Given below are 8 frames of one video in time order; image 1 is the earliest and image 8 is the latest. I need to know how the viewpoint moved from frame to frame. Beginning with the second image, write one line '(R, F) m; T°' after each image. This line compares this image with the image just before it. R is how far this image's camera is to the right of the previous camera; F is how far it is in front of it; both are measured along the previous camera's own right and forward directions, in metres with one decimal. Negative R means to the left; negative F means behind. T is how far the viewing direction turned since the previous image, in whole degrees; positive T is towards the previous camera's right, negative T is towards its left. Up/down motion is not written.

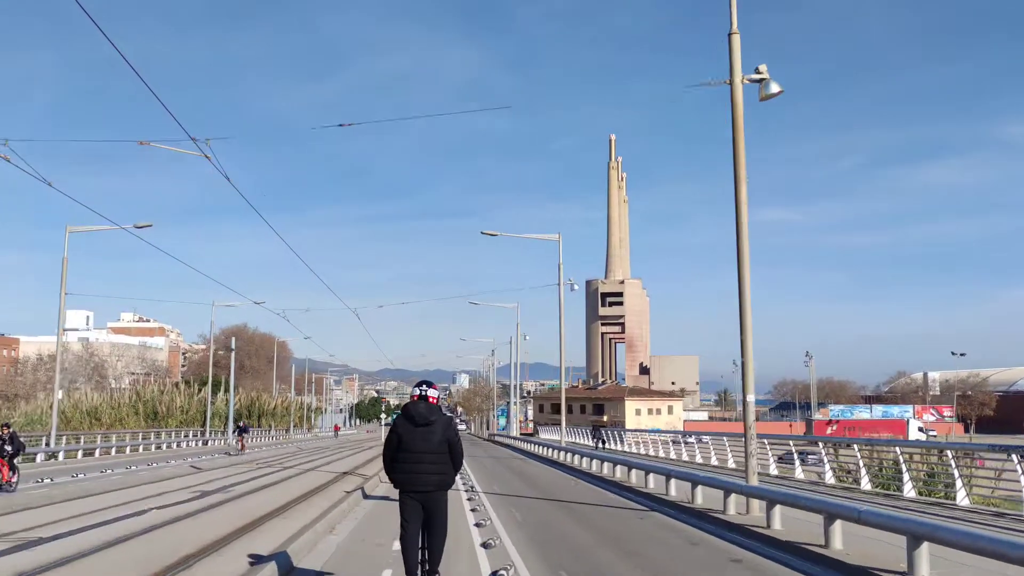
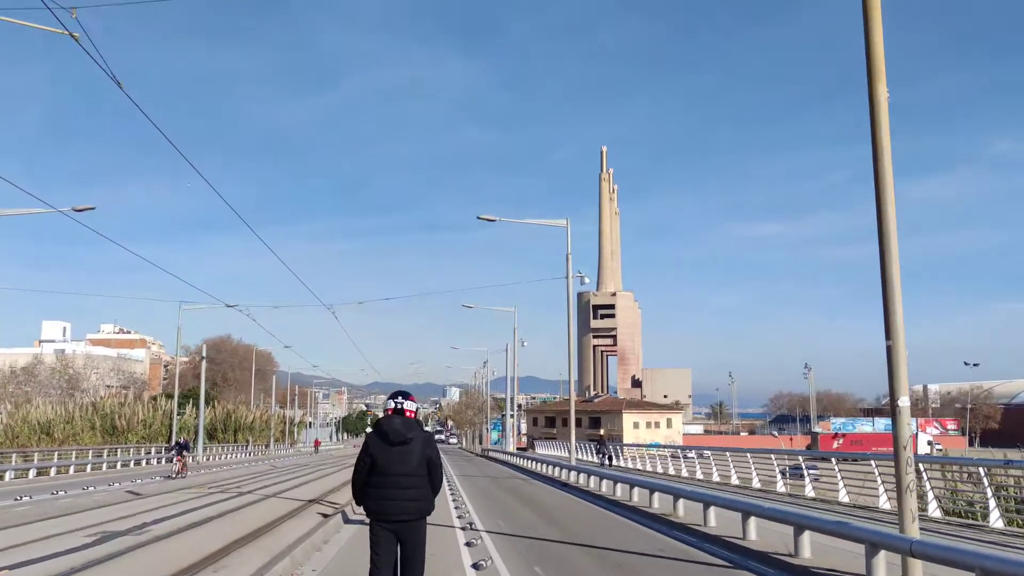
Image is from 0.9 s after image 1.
(-0.2, +2.0) m; +1°
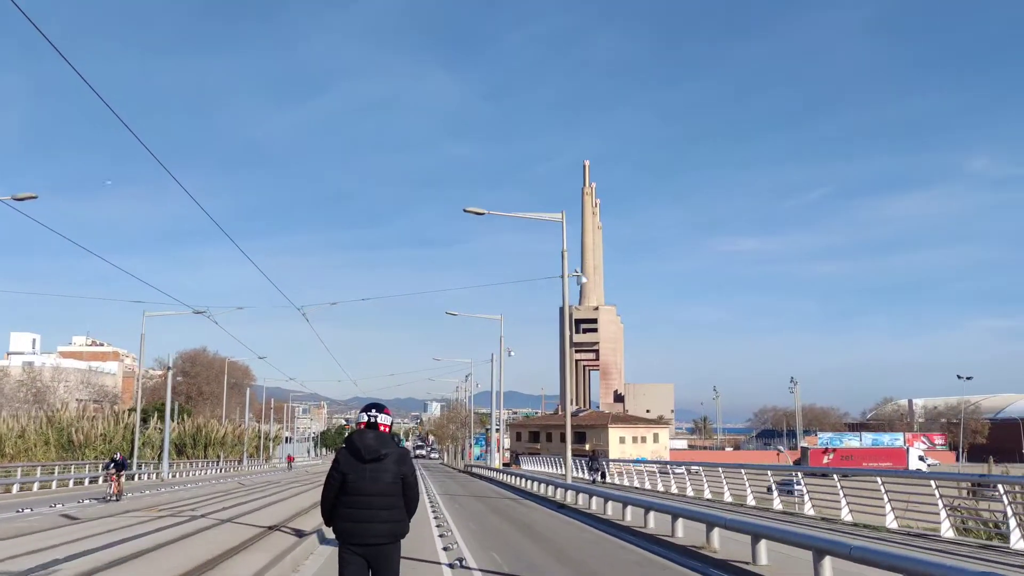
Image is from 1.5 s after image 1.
(-0.1, +1.2) m; +1°
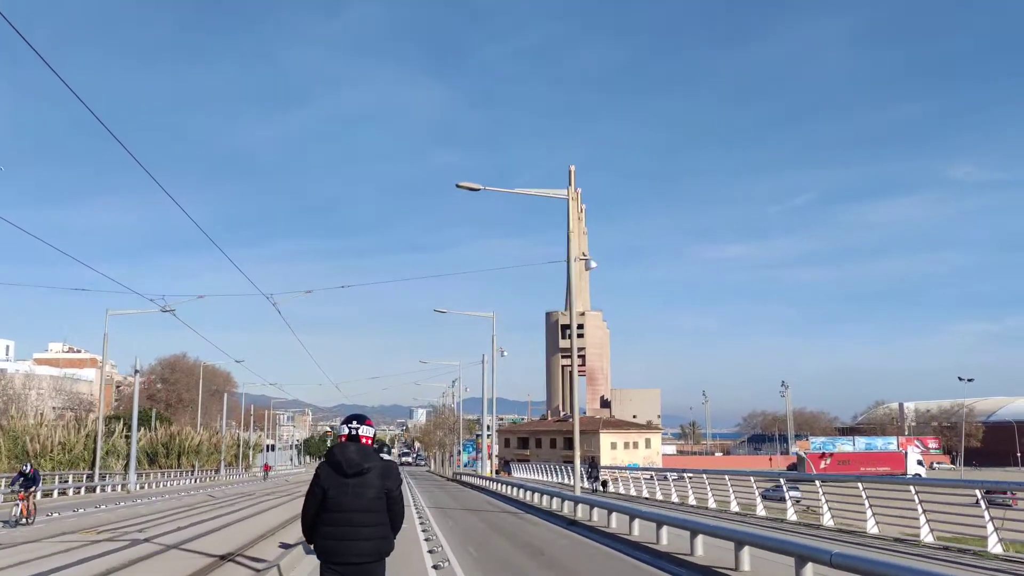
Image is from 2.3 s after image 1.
(-0.2, +1.3) m; +1°
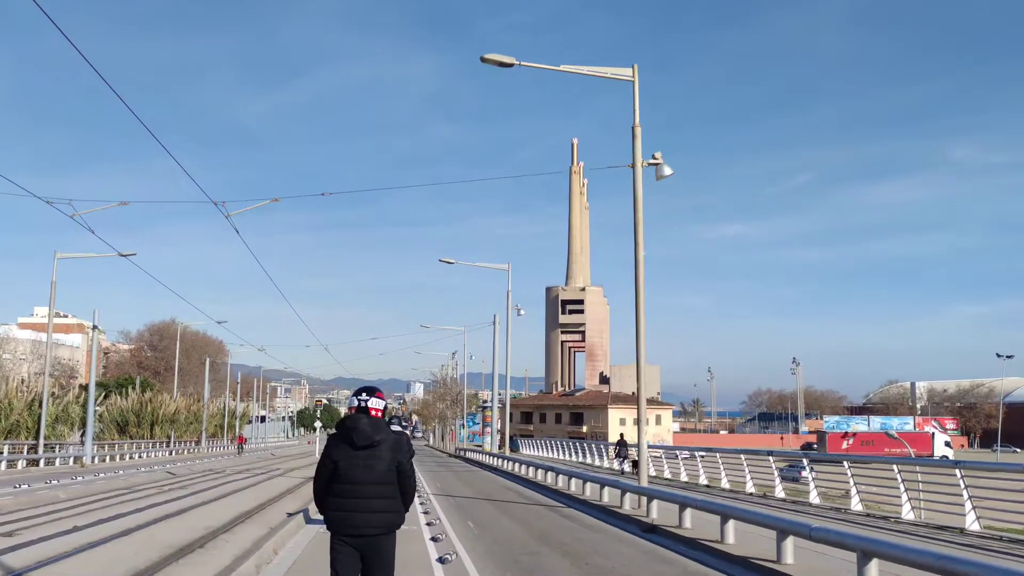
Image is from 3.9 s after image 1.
(-0.4, +2.7) m; 0°
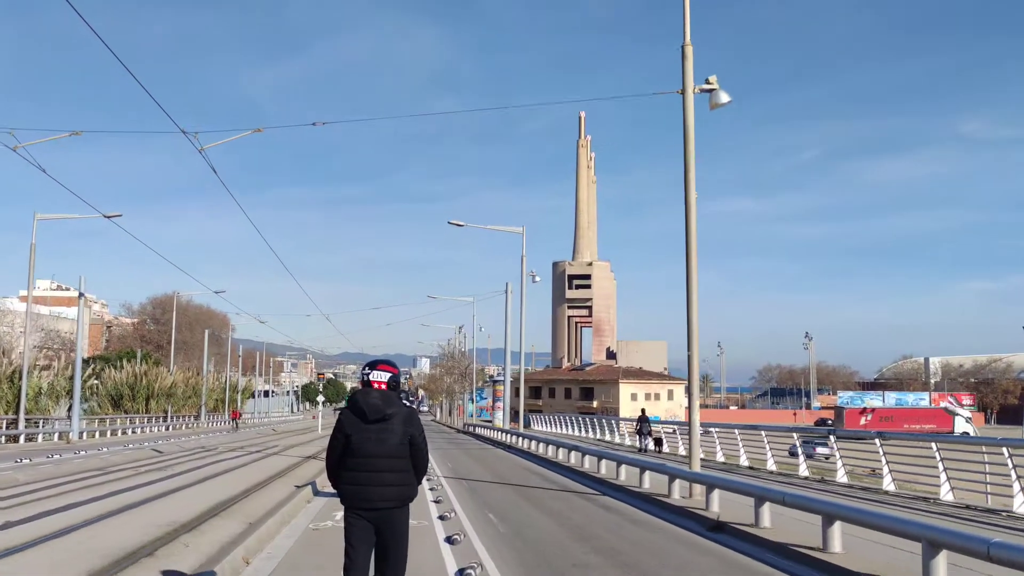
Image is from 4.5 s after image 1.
(-0.1, +1.2) m; 0°
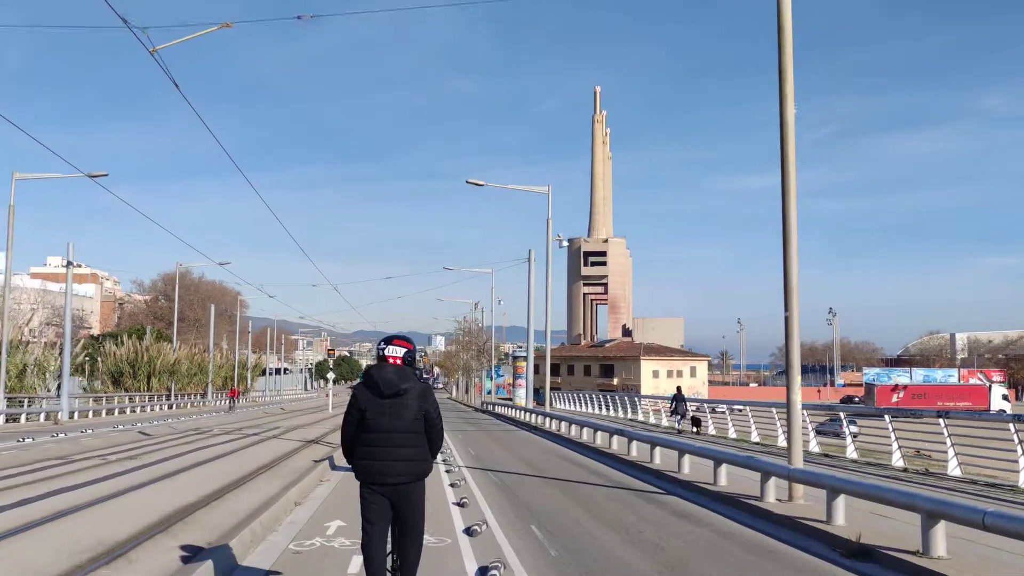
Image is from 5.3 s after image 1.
(-0.2, +1.4) m; -1°
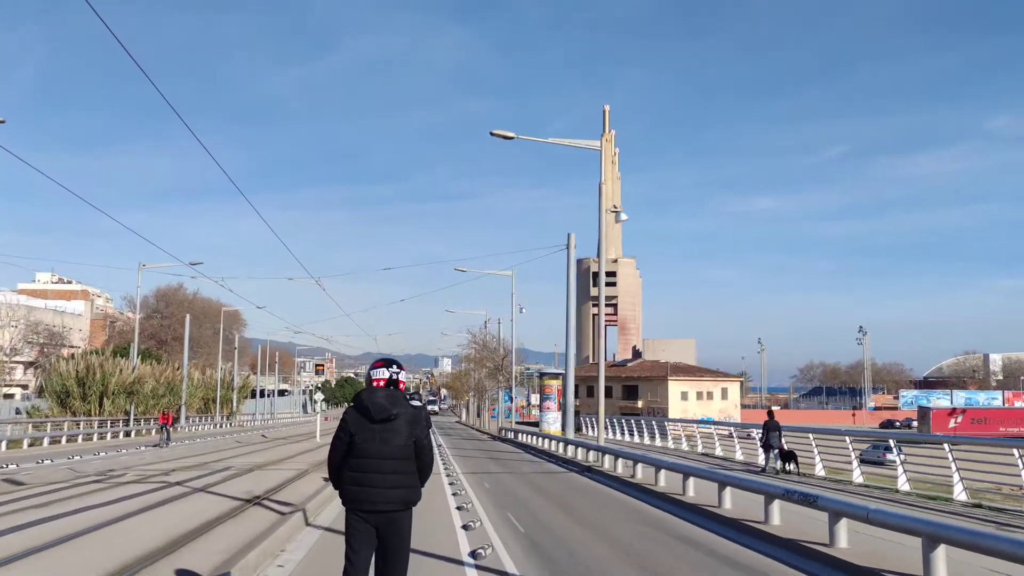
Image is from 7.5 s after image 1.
(-0.4, +3.6) m; 0°
